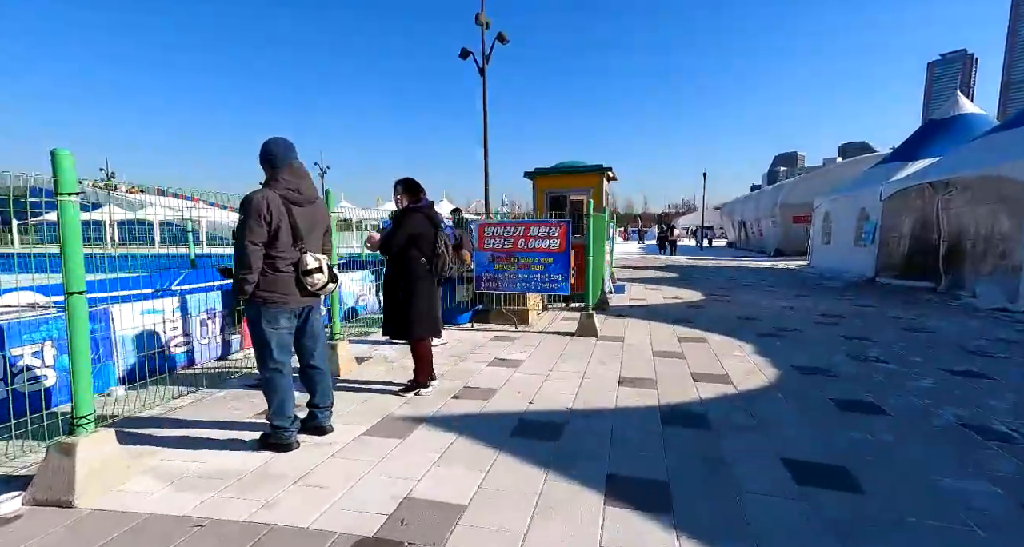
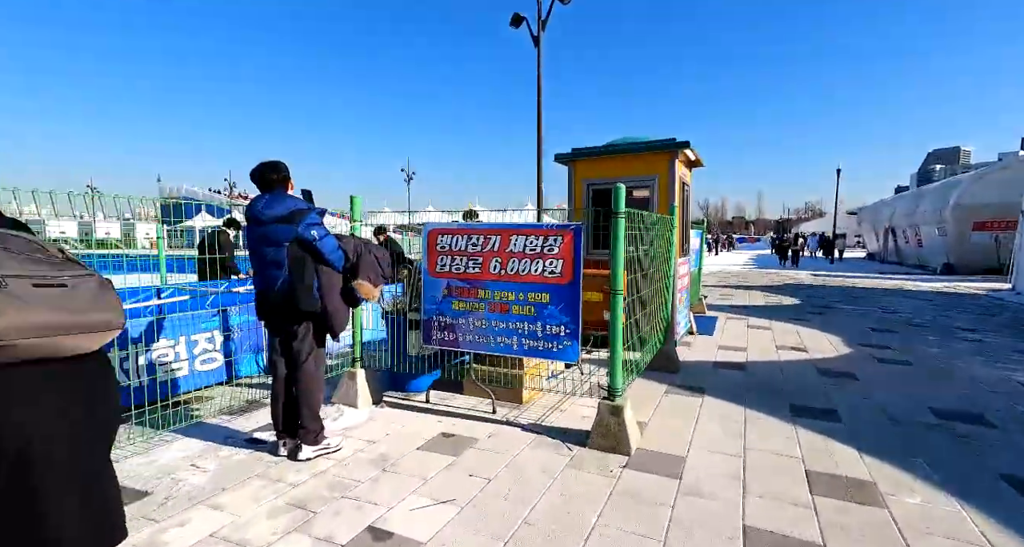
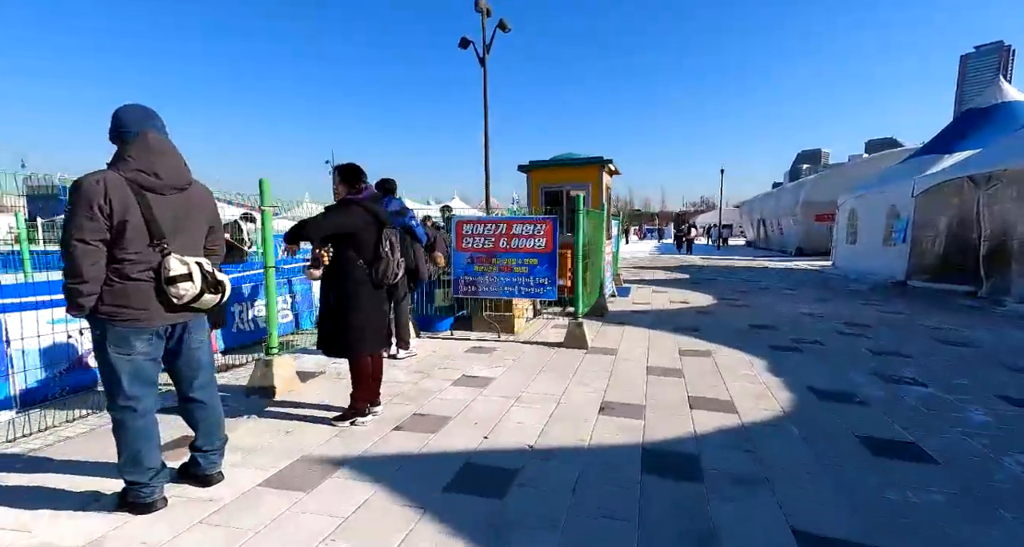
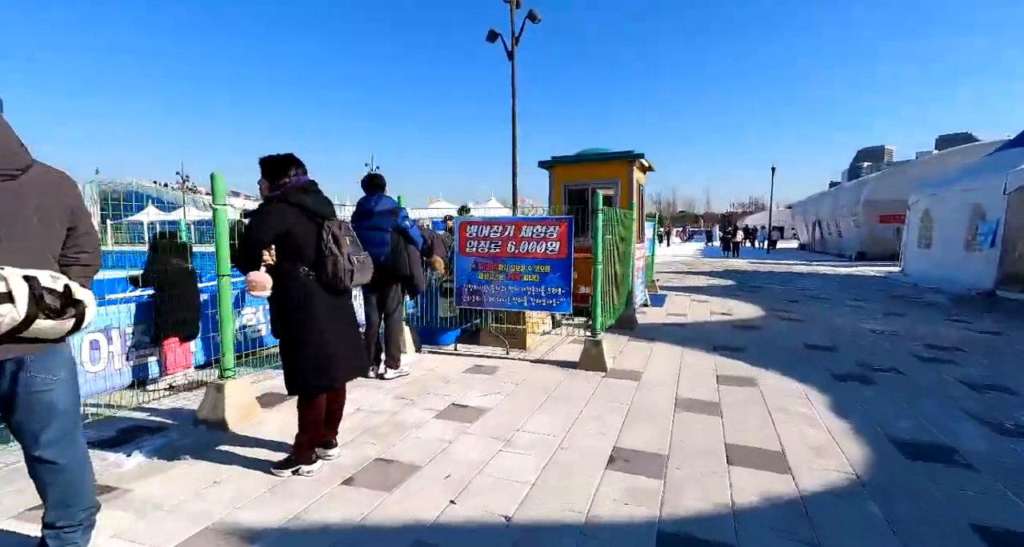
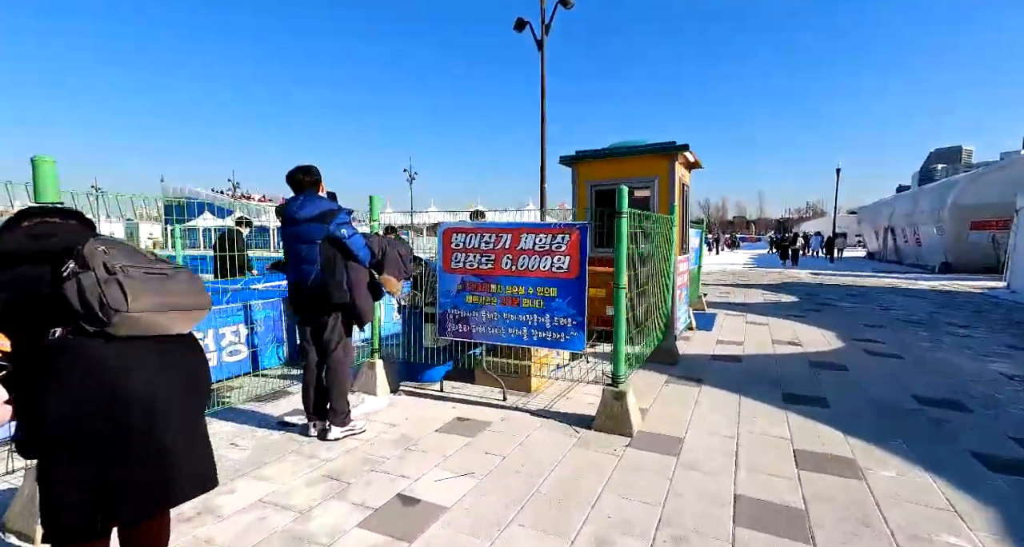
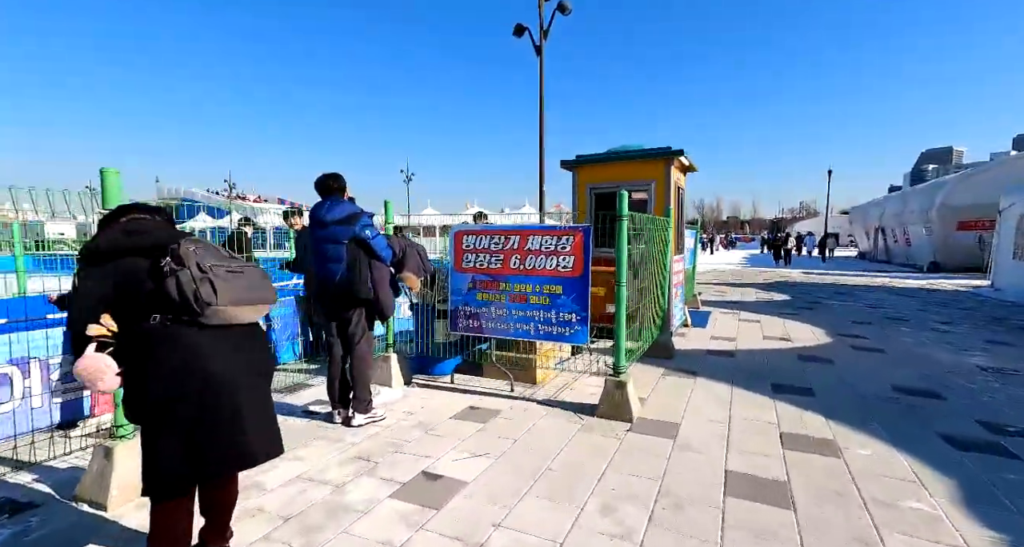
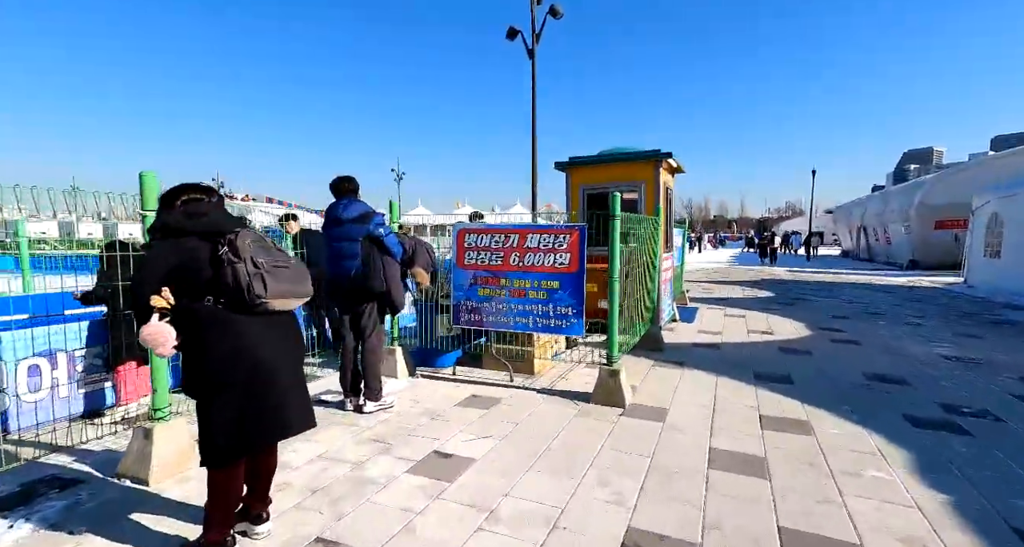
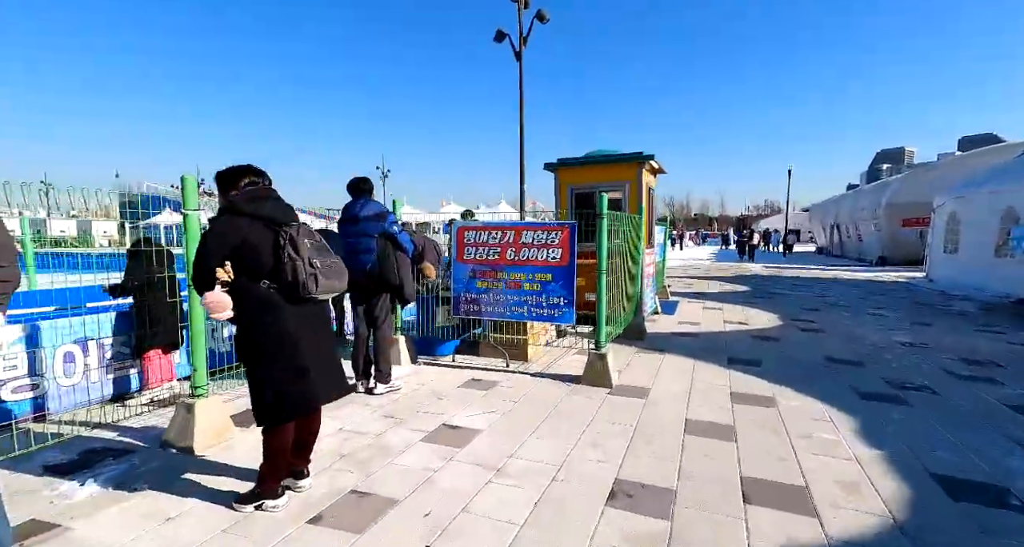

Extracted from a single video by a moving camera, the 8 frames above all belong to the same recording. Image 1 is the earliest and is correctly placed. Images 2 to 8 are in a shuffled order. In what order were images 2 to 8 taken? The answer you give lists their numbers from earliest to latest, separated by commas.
3, 4, 8, 7, 6, 5, 2
